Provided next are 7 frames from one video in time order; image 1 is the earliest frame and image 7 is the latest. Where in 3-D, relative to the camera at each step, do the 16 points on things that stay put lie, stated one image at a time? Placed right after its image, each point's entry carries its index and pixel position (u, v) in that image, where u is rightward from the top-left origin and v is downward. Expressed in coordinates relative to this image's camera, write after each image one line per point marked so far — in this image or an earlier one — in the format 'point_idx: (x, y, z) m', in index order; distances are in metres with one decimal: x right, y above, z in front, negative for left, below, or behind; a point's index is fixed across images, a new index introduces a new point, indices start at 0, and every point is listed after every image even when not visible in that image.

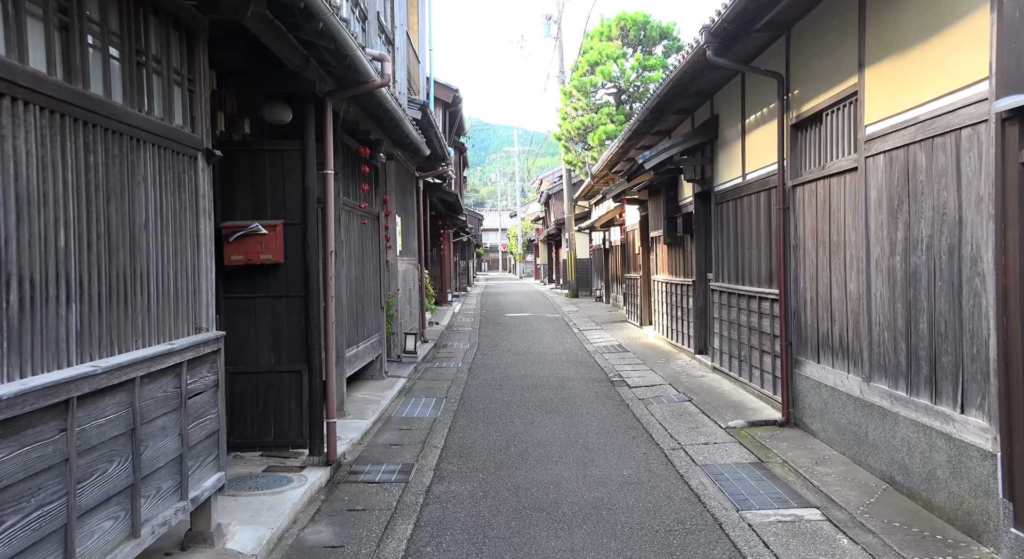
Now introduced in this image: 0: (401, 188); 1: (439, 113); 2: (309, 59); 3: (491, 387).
0: (-2.0, +1.7, +13.2) m
1: (-2.0, +4.6, +19.8) m
2: (-1.7, +1.9, +6.1) m
3: (-0.3, -1.5, +10.2) m
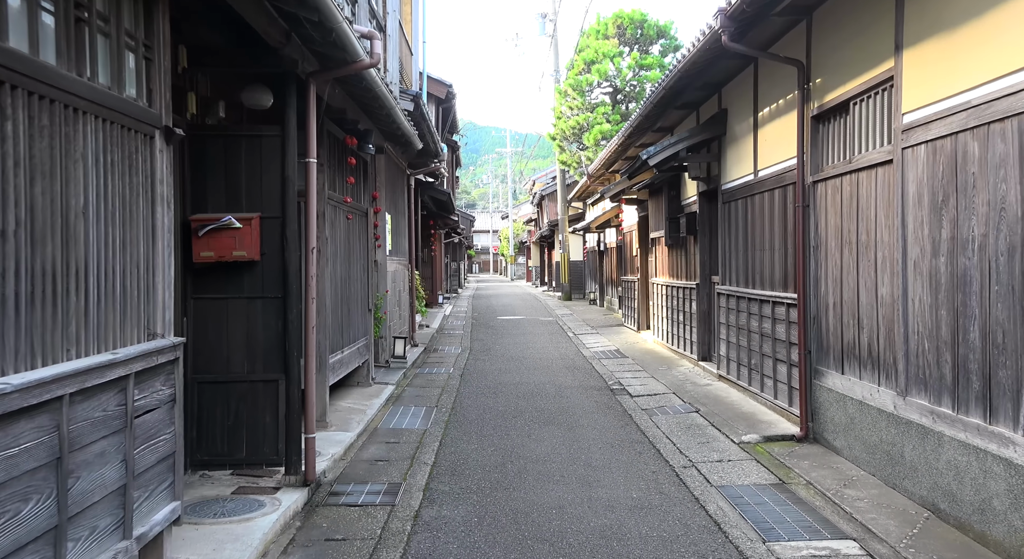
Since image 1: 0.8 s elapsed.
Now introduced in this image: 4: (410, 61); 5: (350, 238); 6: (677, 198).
0: (-2.1, +1.7, +12.6) m
1: (-2.2, +4.6, +19.2) m
2: (-1.7, +1.9, +5.5) m
3: (-0.4, -1.6, +9.7) m
4: (-2.1, +4.3, +14.2) m
5: (-2.0, +0.5, +8.8) m
6: (+2.8, +1.4, +12.3) m
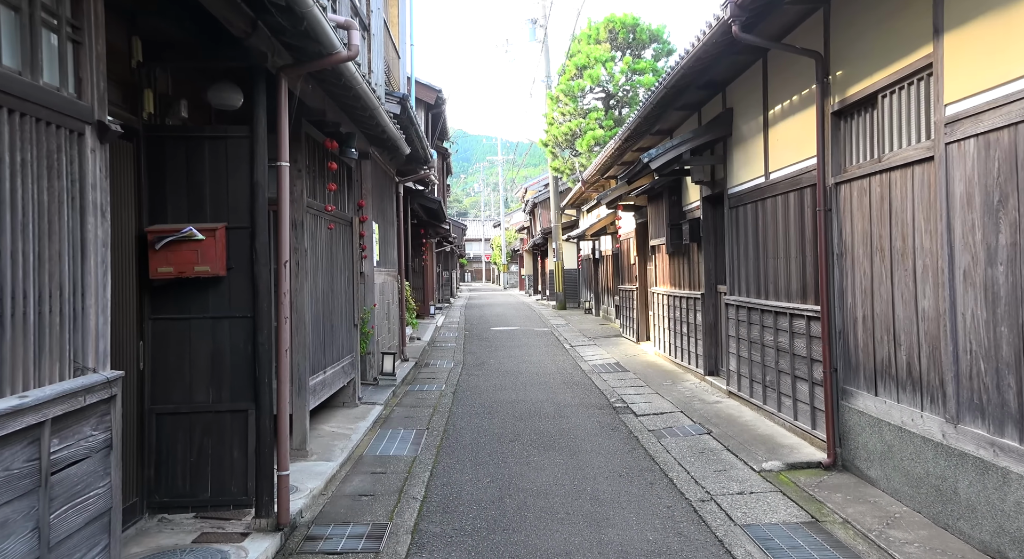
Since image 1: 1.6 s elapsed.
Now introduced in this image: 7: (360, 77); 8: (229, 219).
0: (-2.2, +1.5, +12.0) m
1: (-2.4, +4.3, +18.7) m
2: (-1.8, +1.8, +4.9) m
3: (-0.4, -1.7, +9.0) m
4: (-2.2, +4.1, +13.6) m
5: (-2.0, +0.3, +8.2) m
6: (+2.7, +1.2, +11.8) m
7: (-1.3, +1.8, +6.3) m
8: (-2.1, +0.4, +5.3) m
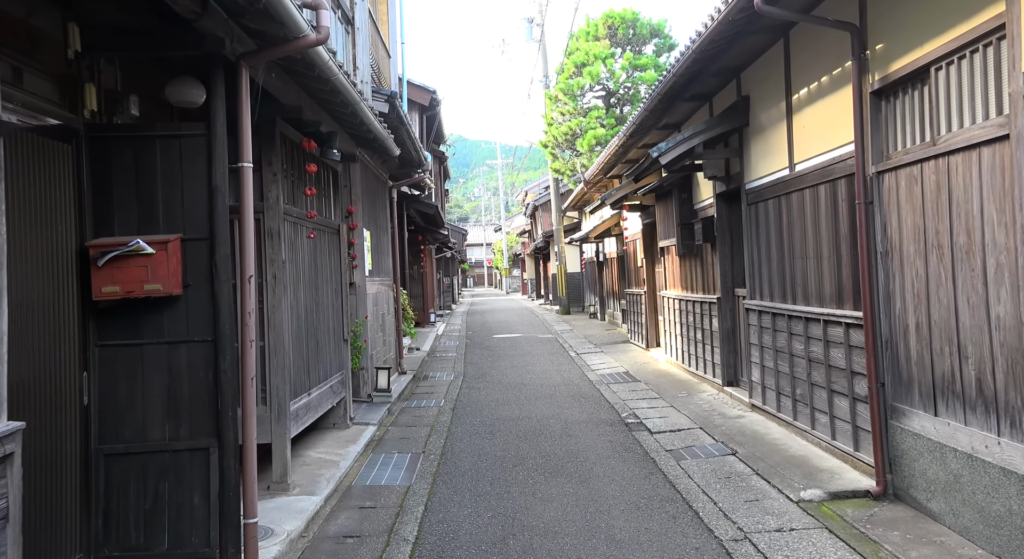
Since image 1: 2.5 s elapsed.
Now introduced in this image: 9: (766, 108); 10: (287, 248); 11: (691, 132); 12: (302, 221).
0: (-2.3, +1.3, +11.3) m
1: (-2.4, +4.1, +18.0) m
2: (-1.8, +1.7, +4.2) m
3: (-0.4, -1.8, +8.3) m
4: (-2.3, +3.9, +12.9) m
5: (-2.0, +0.2, +7.5) m
6: (+2.7, +1.2, +11.0) m
7: (-1.4, +1.7, +5.6) m
8: (-2.1, +0.3, +4.6) m
9: (+2.8, +1.9, +7.8) m
10: (-2.0, +0.3, +6.4) m
11: (+2.1, +1.7, +8.5) m
12: (-2.0, +0.6, +6.8) m
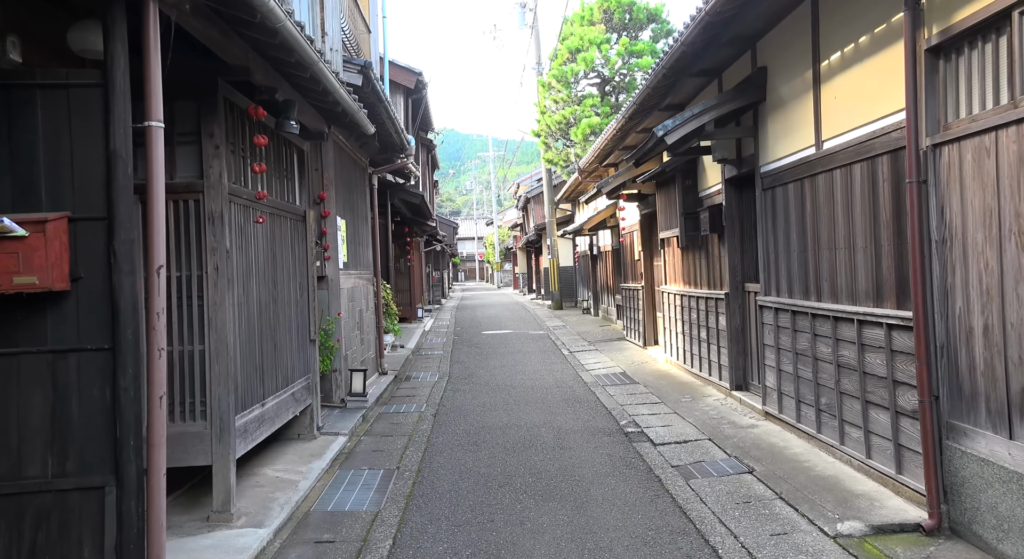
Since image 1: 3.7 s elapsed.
0: (-2.4, +1.4, +10.4) m
1: (-2.7, +4.2, +17.0) m
2: (-1.9, +1.7, +3.3) m
3: (-0.5, -1.7, +7.4) m
4: (-2.4, +4.0, +12.0) m
5: (-2.2, +0.3, +6.5) m
6: (+2.6, +1.3, +10.1) m
7: (-1.5, +1.7, +4.7) m
8: (-2.2, +0.4, +3.6) m
9: (+2.6, +1.9, +6.9) m
10: (-2.1, +0.3, +5.5) m
11: (+2.0, +1.8, +7.6) m
12: (-2.1, +0.6, +5.8) m
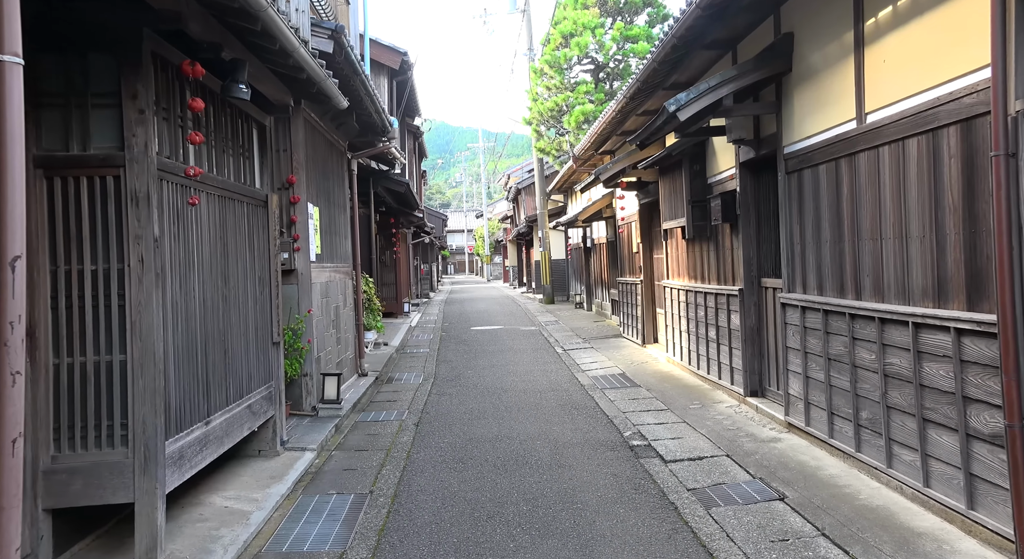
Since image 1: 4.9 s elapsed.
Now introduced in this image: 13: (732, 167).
0: (-2.5, +1.5, +9.4) m
1: (-2.9, +4.4, +16.0) m
2: (-1.9, +1.7, +2.3) m
3: (-0.6, -1.7, +6.5) m
4: (-2.6, +4.1, +11.0) m
5: (-2.2, +0.3, +5.6) m
6: (+2.4, +1.4, +9.2) m
7: (-1.5, +1.8, +3.7) m
8: (-2.2, +0.4, +2.7) m
9: (+2.6, +2.0, +6.0) m
10: (-2.2, +0.4, +4.5) m
11: (+1.9, +1.9, +6.6) m
12: (-2.2, +0.7, +4.9) m
13: (+2.5, +1.3, +8.3) m
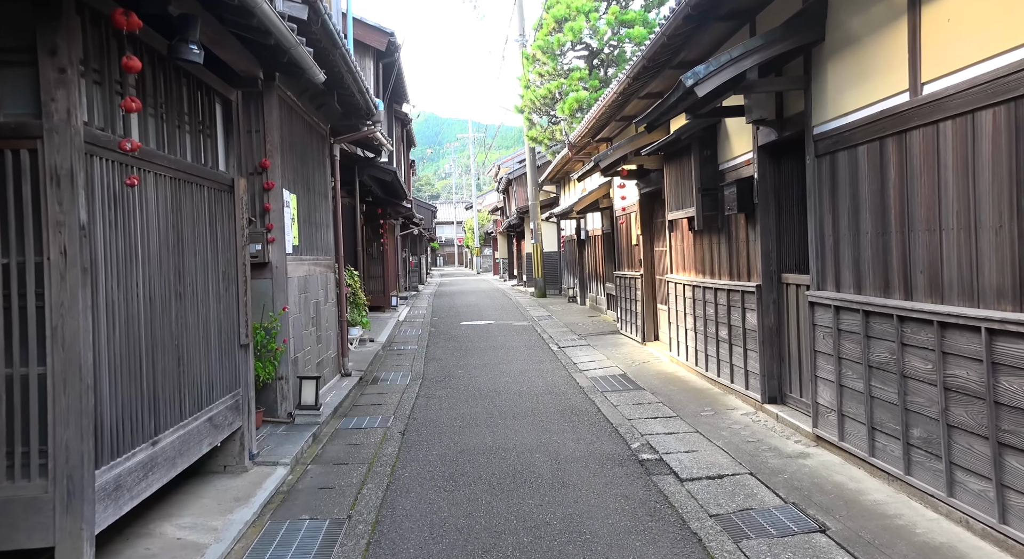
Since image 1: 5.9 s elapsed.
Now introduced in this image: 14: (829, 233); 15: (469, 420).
0: (-2.6, +1.6, +8.6) m
1: (-3.0, +4.5, +15.2) m
2: (-1.8, +1.7, +1.5) m
3: (-0.6, -1.6, +5.8) m
4: (-2.7, +4.2, +10.2) m
5: (-2.2, +0.4, +4.8) m
6: (+2.4, +1.4, +8.5) m
7: (-1.5, +1.8, +2.9) m
8: (-2.2, +0.4, +1.9) m
9: (+2.6, +2.0, +5.3) m
10: (-2.2, +0.4, +3.8) m
11: (+1.9, +1.9, +5.9) m
12: (-2.2, +0.7, +4.1) m
13: (+2.5, +1.3, +7.6) m
14: (+2.6, +0.4, +5.8) m
15: (-0.5, -1.5, +7.8) m
